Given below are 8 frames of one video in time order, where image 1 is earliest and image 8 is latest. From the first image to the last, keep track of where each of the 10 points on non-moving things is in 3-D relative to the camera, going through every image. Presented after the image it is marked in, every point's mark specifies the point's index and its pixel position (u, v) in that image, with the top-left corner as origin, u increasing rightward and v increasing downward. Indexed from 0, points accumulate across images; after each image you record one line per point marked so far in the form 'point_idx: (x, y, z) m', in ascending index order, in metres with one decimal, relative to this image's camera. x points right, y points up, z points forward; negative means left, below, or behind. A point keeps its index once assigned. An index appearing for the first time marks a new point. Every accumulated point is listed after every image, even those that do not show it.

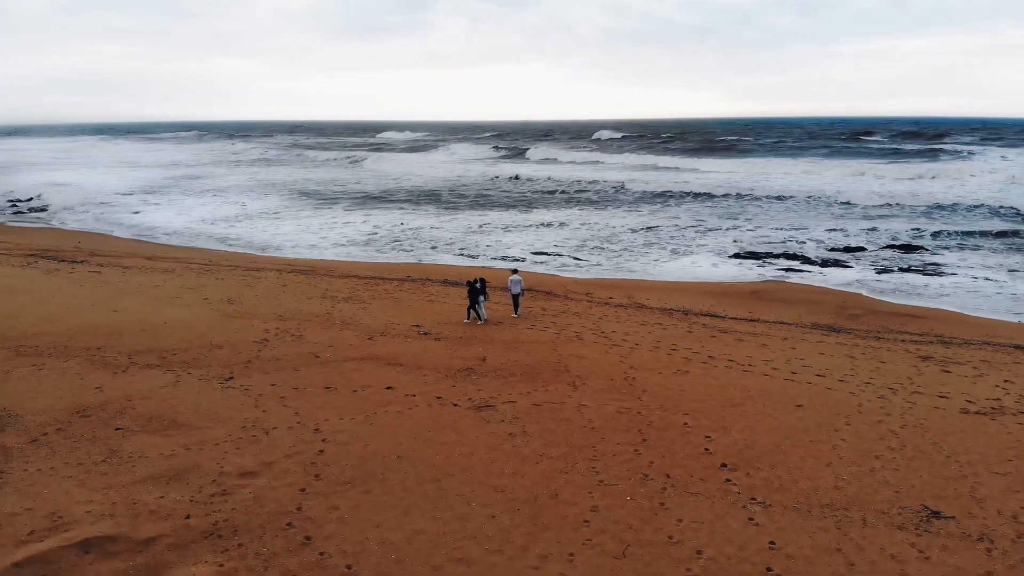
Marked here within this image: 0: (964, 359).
0: (+5.3, -0.8, +9.2) m
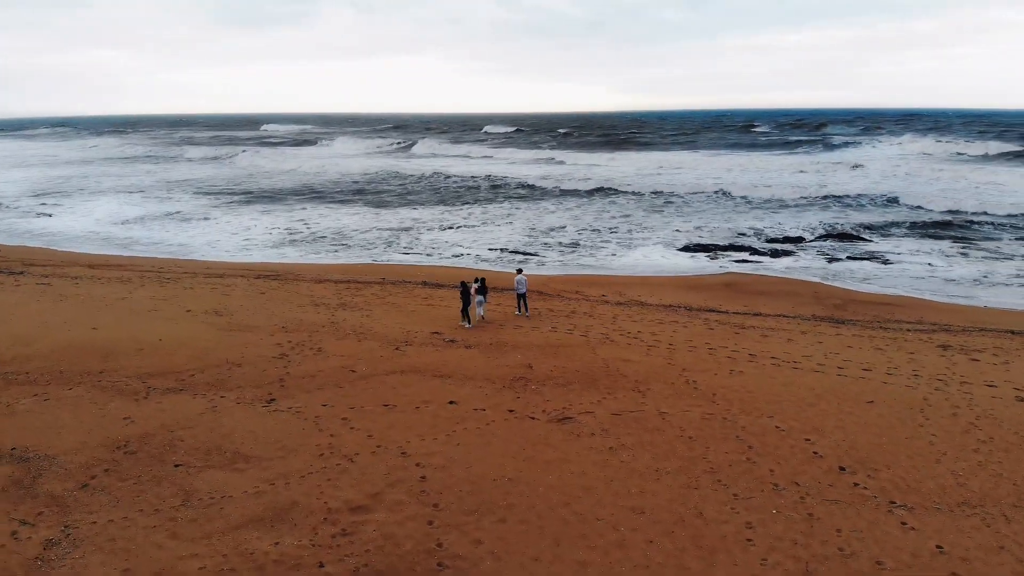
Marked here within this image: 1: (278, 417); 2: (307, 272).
0: (+5.7, -0.7, +9.6) m
1: (-2.0, -1.1, +7.0) m
2: (-4.1, +0.3, +15.6) m
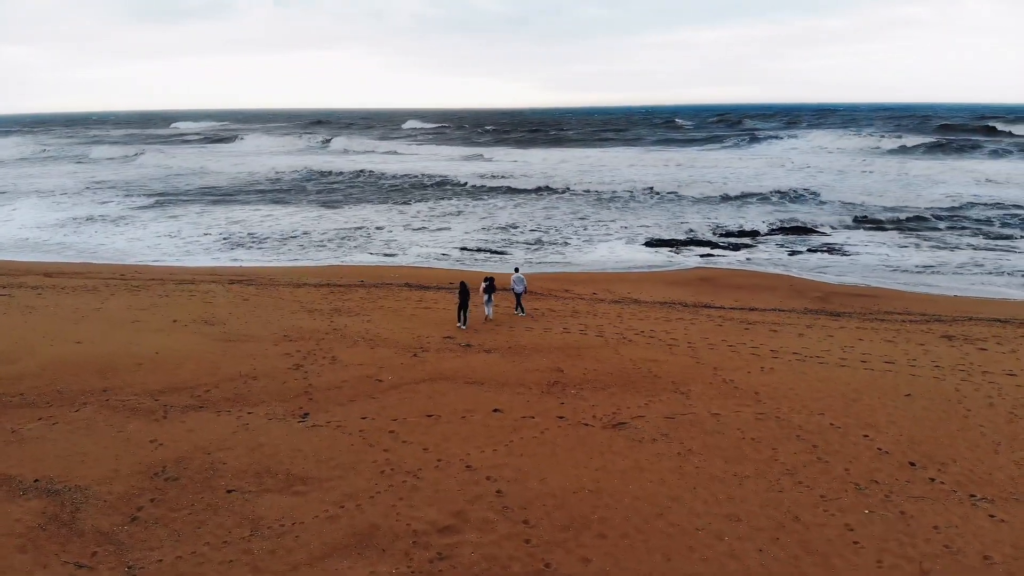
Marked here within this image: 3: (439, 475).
0: (+5.9, -0.6, +9.9) m
1: (-1.6, -1.2, +6.6) m
2: (-4.4, +0.2, +15.0) m
3: (-0.5, -1.4, +5.8) m
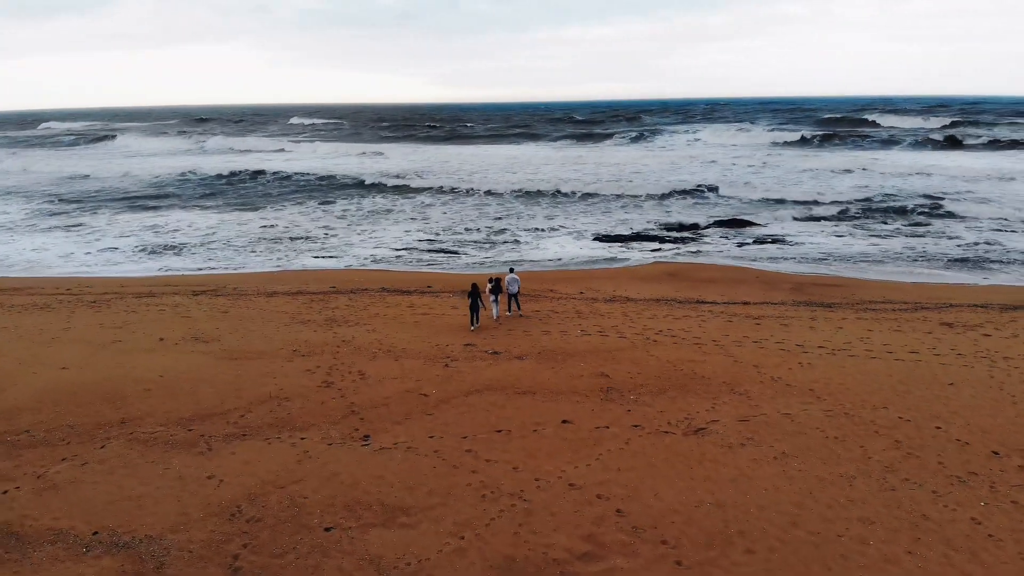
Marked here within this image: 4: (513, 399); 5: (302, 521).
0: (+6.1, -0.4, +10.3) m
1: (-0.9, -1.3, +6.1) m
2: (-4.8, 0.0, +14.1) m
3: (+0.2, -1.4, +5.5) m
4: (0.0, -1.0, +7.3) m
5: (-1.4, -1.5, +5.2) m
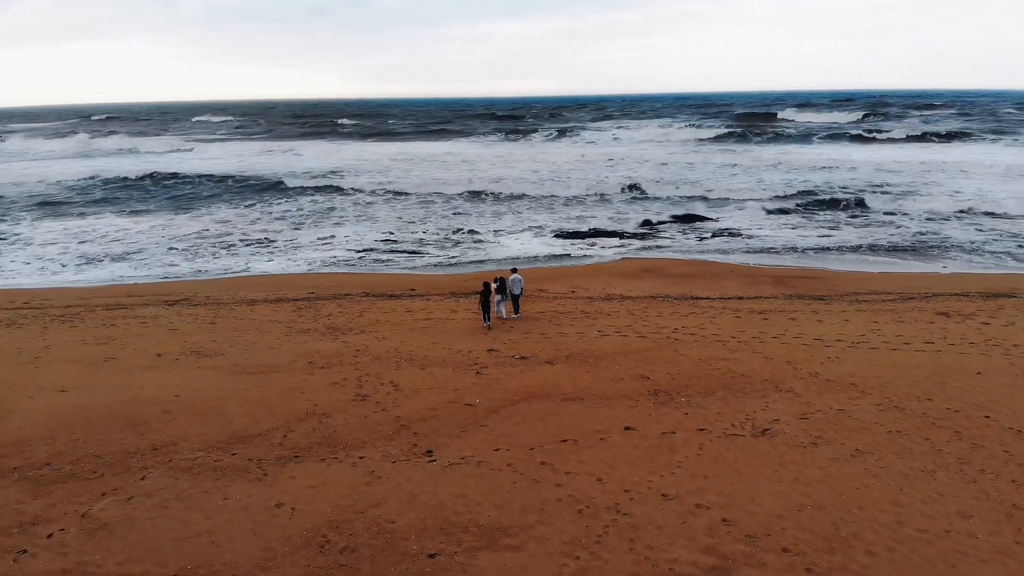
0: (+6.2, -0.3, +10.7) m
1: (-0.3, -1.4, +5.8) m
2: (-5.1, -0.1, +13.3) m
3: (+0.9, -1.5, +5.3) m
4: (+0.5, -1.1, +7.1) m
5: (-0.7, -1.6, +4.8) m
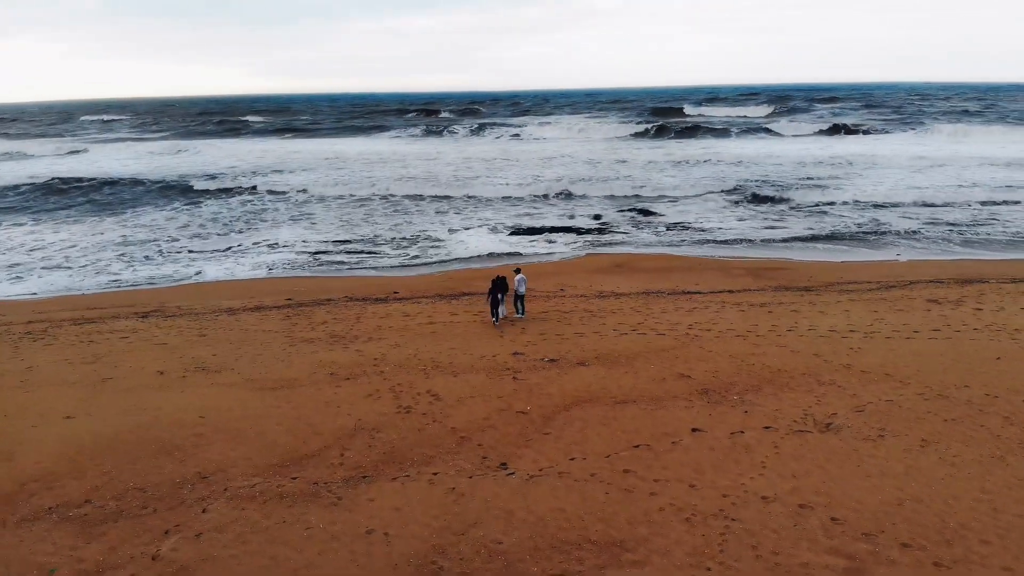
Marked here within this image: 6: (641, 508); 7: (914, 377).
0: (+6.2, -0.1, +11.1) m
1: (+0.3, -1.4, +5.6) m
2: (-5.3, -0.2, +12.6) m
3: (+1.6, -1.5, +5.2) m
4: (+0.9, -1.1, +6.9) m
5: (0.0, -1.6, +4.6) m
6: (+0.8, -1.5, +5.2) m
7: (+3.9, -0.9, +7.6) m
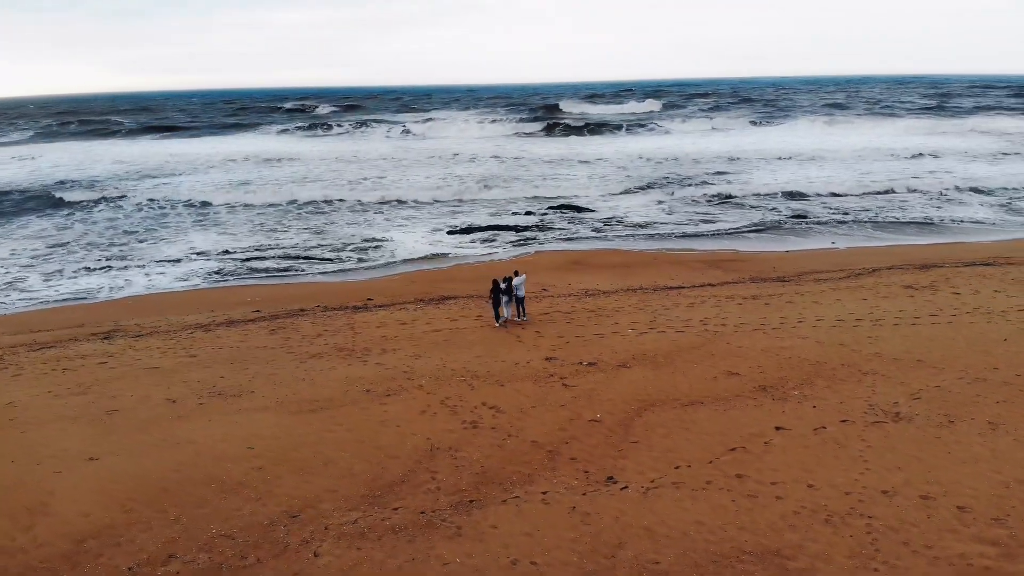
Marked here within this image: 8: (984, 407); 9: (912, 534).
0: (+6.1, +0.1, +11.8) m
1: (+1.1, -1.4, +5.4) m
2: (-5.4, -0.5, +11.5) m
3: (+2.4, -1.4, +5.2) m
4: (+1.5, -1.1, +6.8) m
5: (+1.0, -1.7, +4.4) m
6: (+1.7, -1.5, +5.1) m
7: (+4.3, -0.7, +8.0) m
8: (+4.1, -1.0, +6.8) m
9: (+2.5, -1.5, +4.9) m
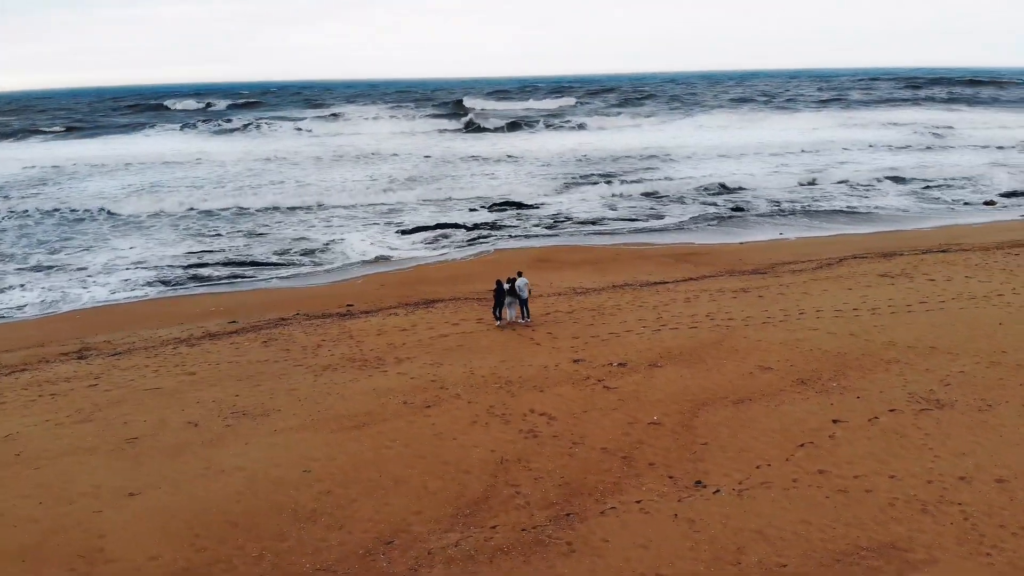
0: (+5.9, +0.3, +12.3) m
1: (+1.7, -1.4, +5.4) m
2: (-5.5, -0.7, +10.7) m
3: (+3.1, -1.4, +5.4) m
4: (+2.0, -1.0, +6.9) m
5: (+1.8, -1.7, +4.4) m
6: (+2.4, -1.5, +5.2) m
7: (+4.6, -0.6, +8.3) m
8: (+4.5, -0.9, +7.1) m
9: (+3.2, -1.5, +5.1) m
